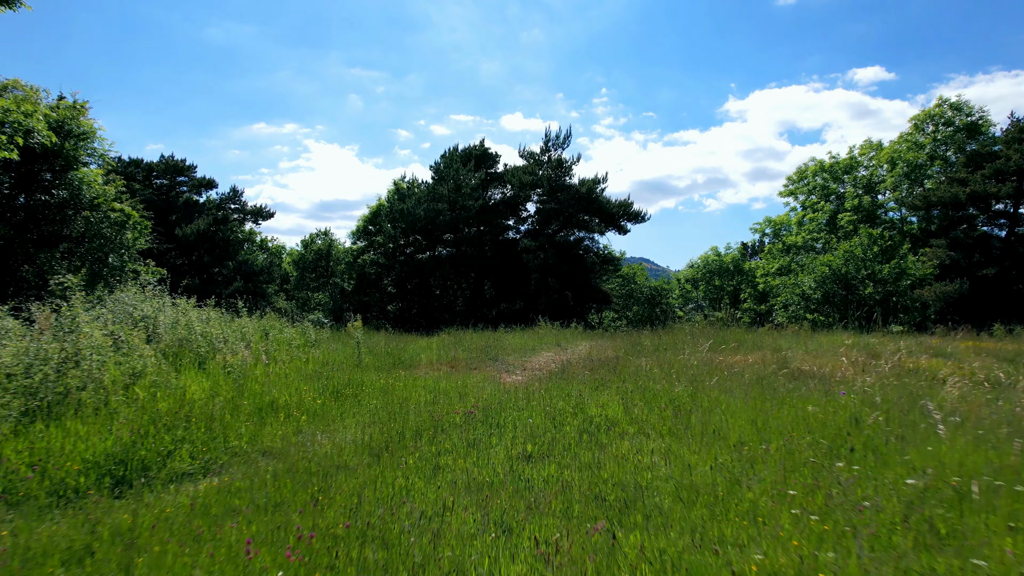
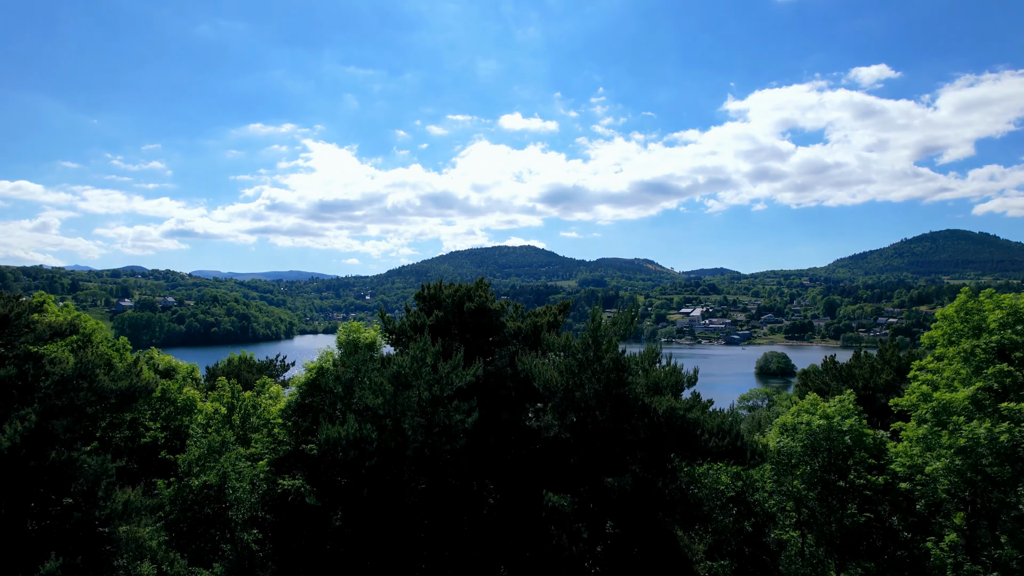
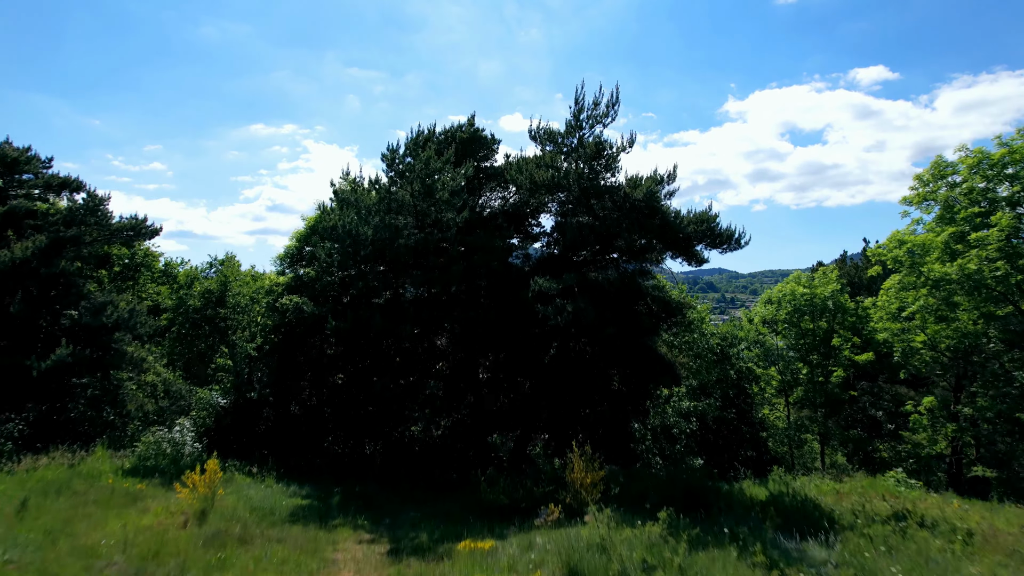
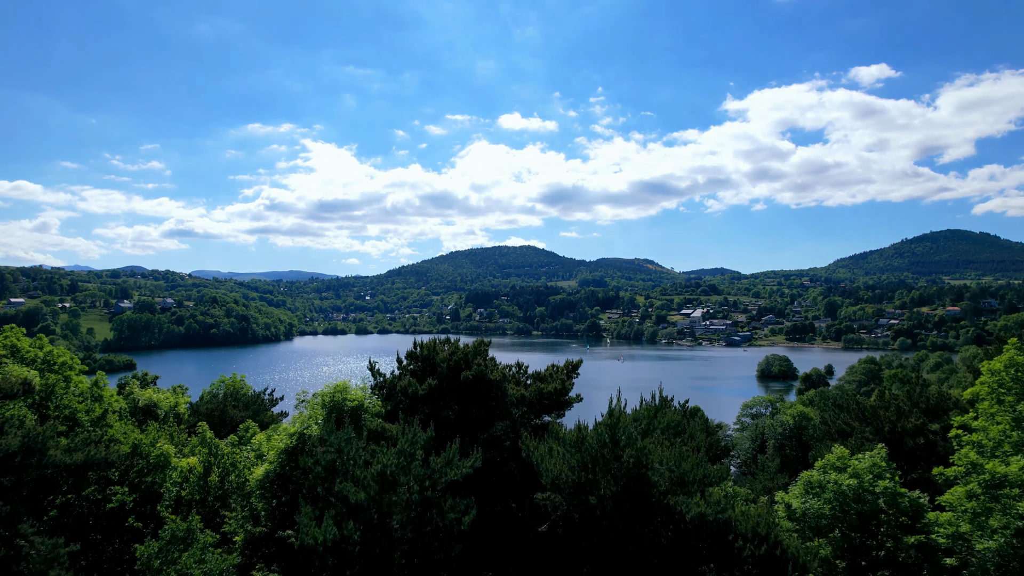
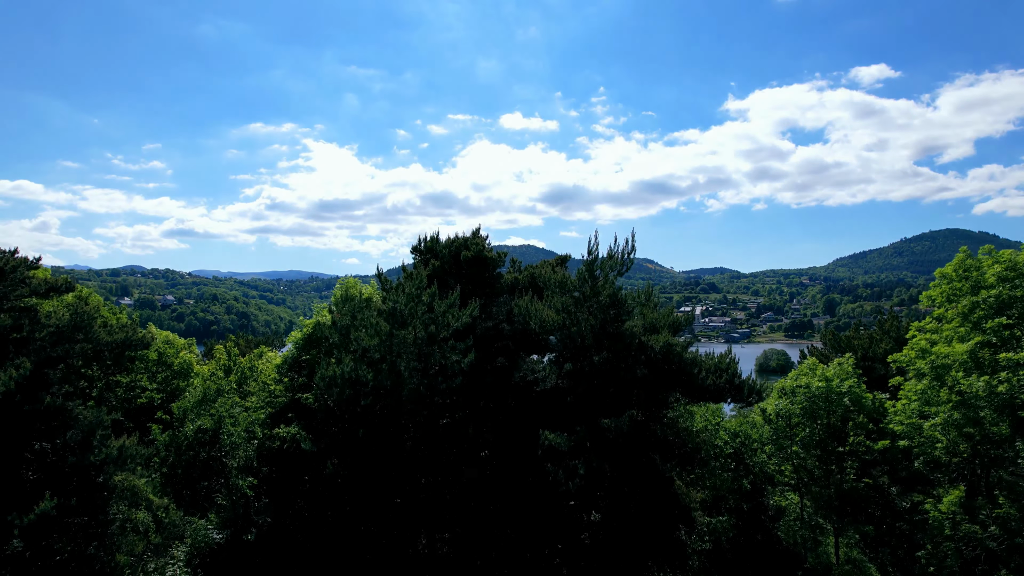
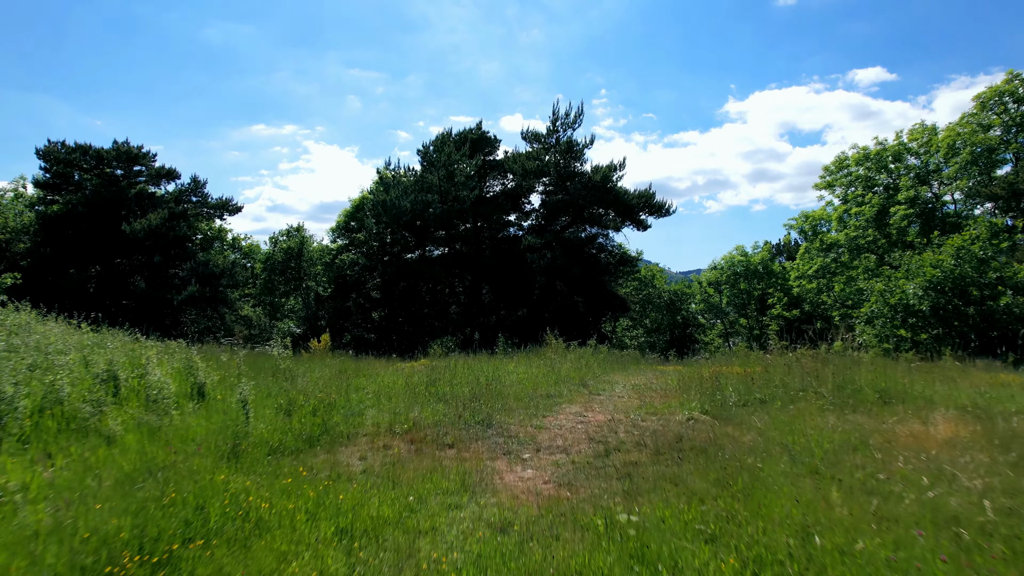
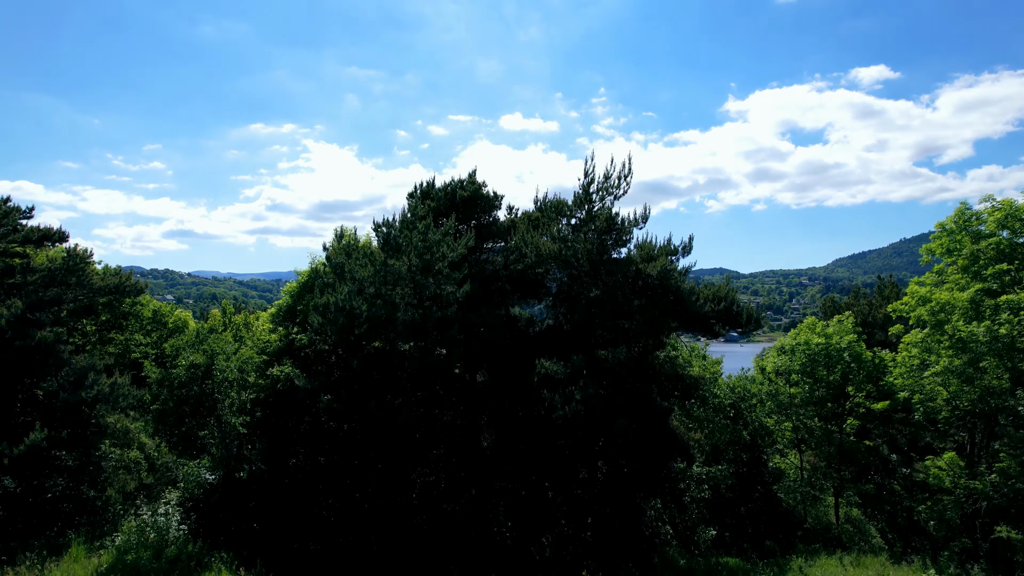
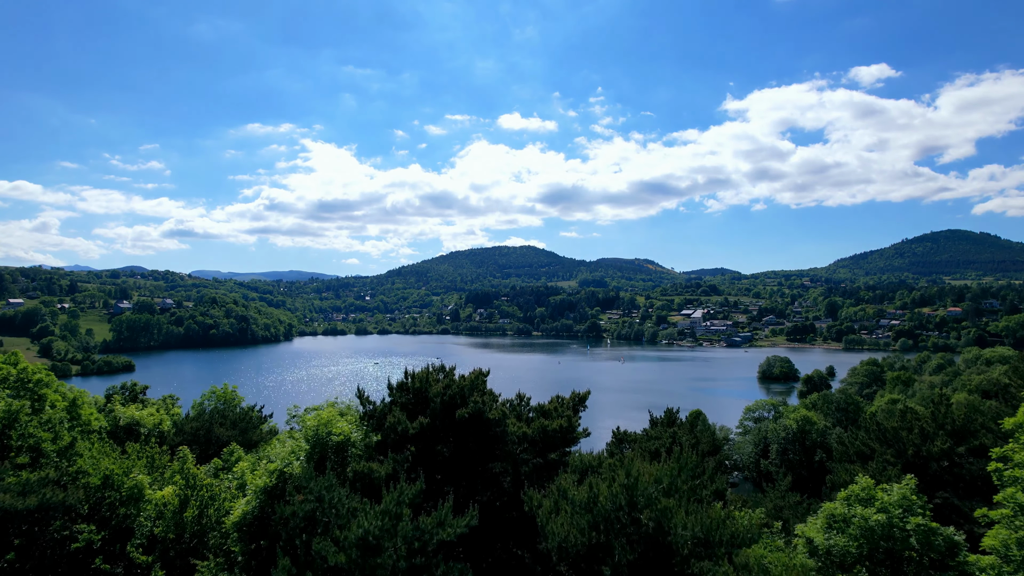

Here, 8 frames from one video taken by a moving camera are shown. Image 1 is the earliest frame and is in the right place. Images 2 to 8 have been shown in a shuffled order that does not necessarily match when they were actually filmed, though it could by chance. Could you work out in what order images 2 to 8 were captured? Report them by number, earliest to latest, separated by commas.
6, 3, 7, 5, 2, 4, 8
